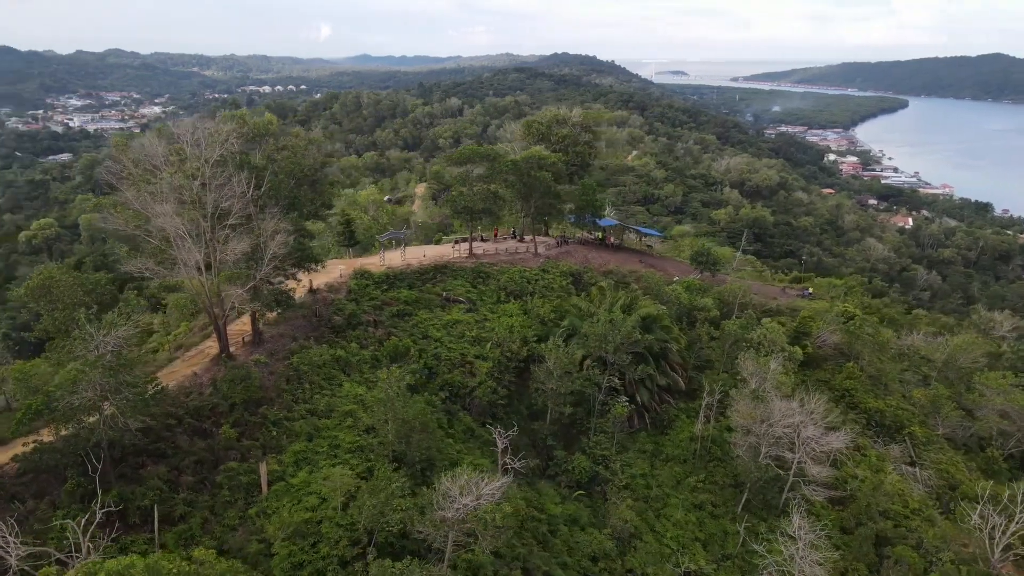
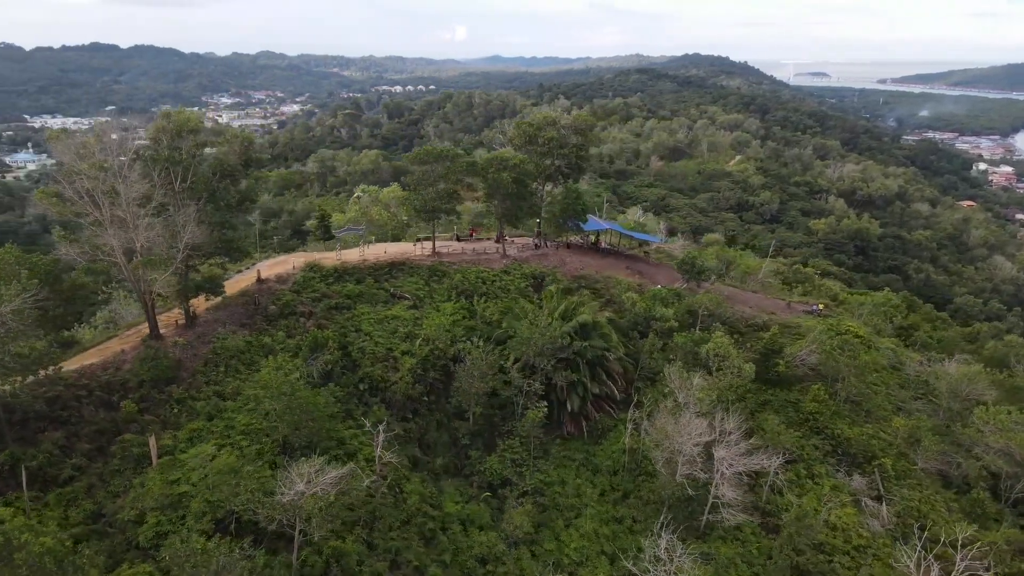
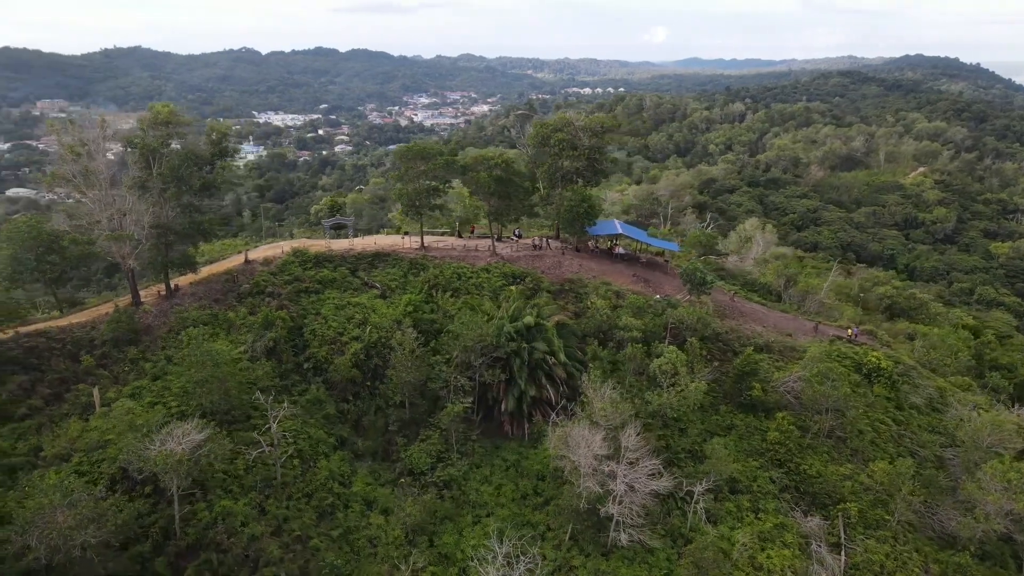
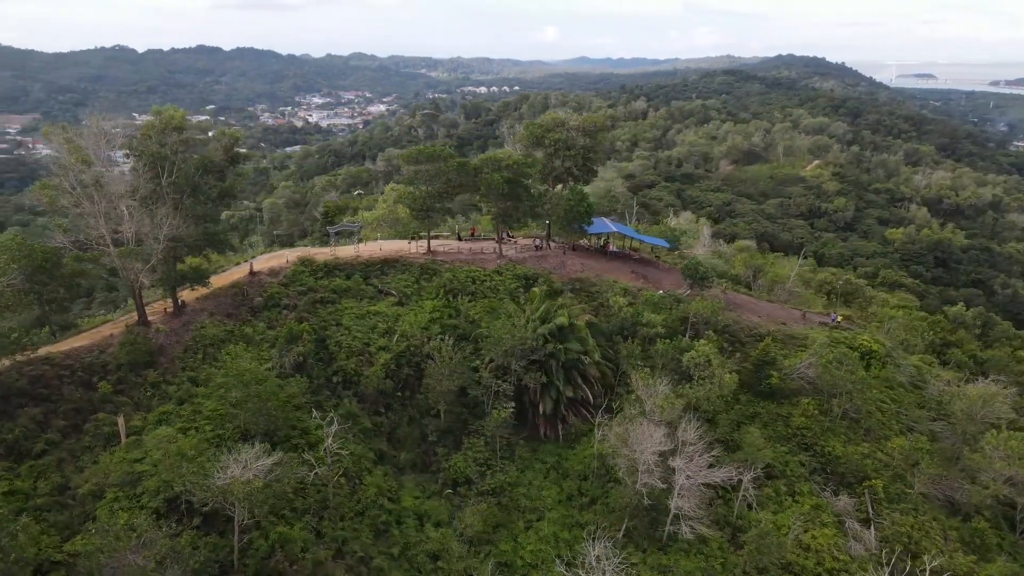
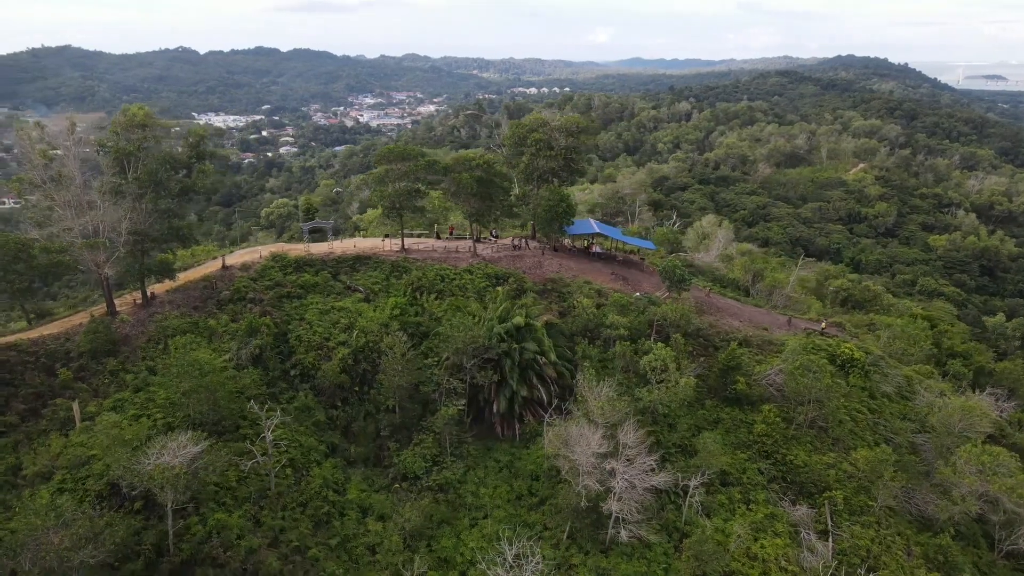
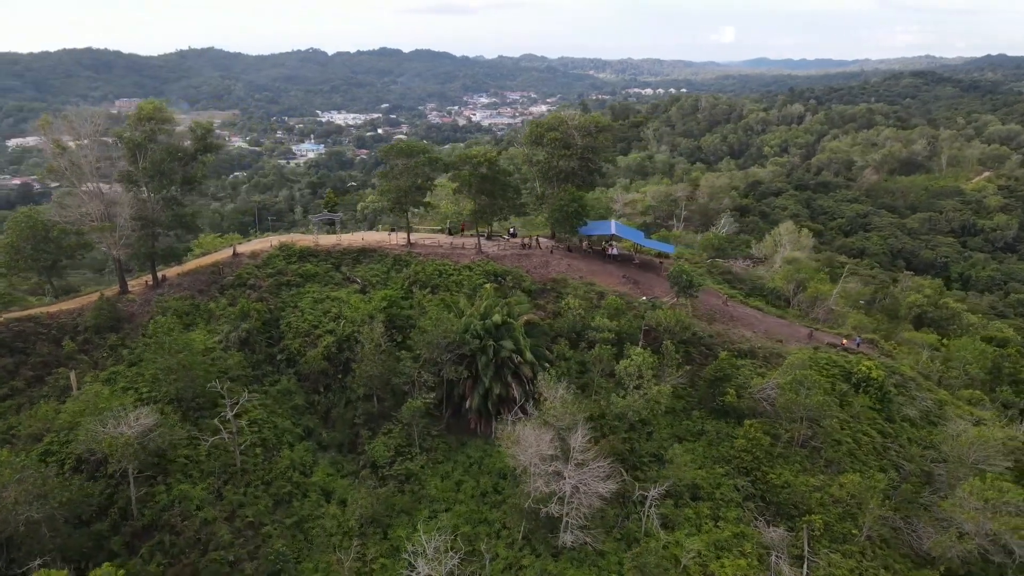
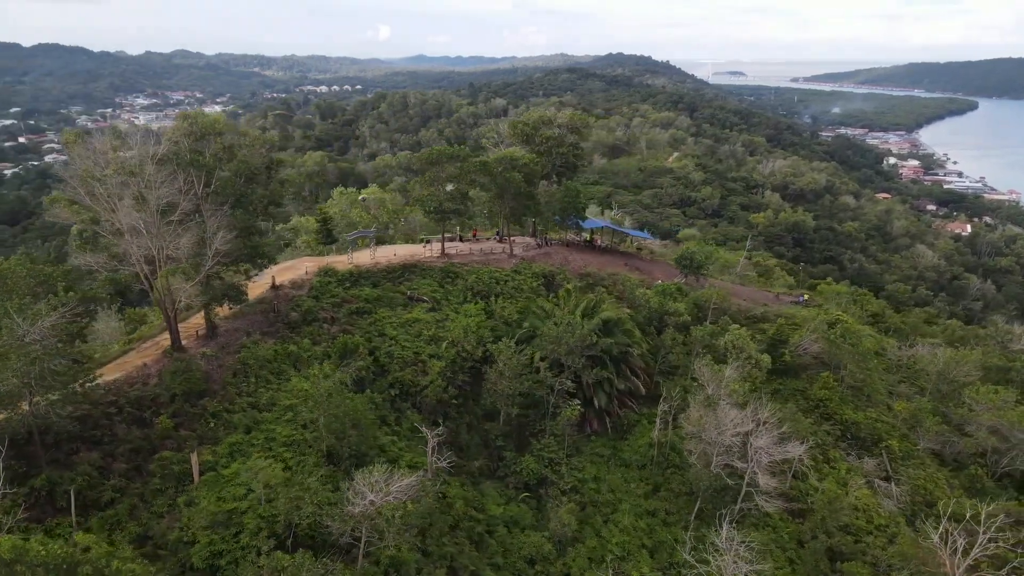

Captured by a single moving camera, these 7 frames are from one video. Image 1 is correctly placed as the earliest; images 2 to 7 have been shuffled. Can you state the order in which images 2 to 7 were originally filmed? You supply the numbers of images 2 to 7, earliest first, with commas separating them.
7, 2, 4, 5, 3, 6
